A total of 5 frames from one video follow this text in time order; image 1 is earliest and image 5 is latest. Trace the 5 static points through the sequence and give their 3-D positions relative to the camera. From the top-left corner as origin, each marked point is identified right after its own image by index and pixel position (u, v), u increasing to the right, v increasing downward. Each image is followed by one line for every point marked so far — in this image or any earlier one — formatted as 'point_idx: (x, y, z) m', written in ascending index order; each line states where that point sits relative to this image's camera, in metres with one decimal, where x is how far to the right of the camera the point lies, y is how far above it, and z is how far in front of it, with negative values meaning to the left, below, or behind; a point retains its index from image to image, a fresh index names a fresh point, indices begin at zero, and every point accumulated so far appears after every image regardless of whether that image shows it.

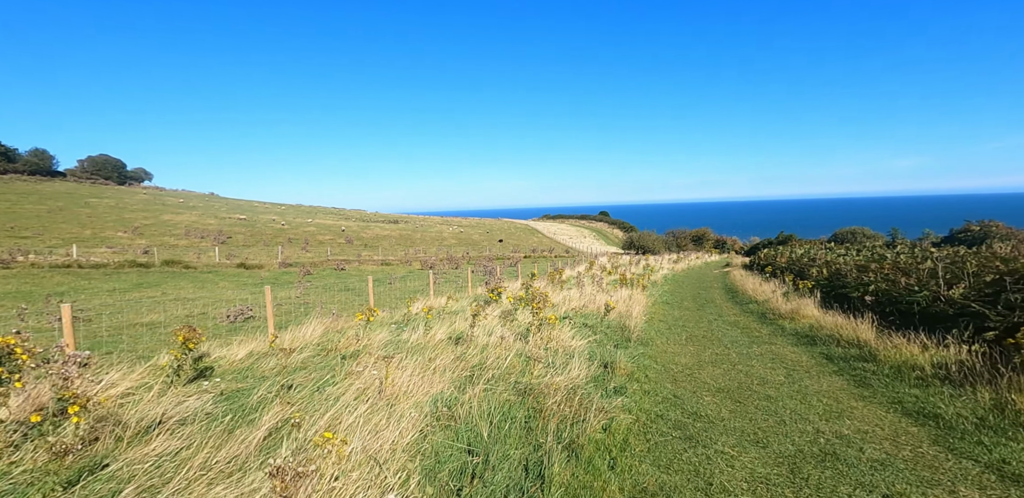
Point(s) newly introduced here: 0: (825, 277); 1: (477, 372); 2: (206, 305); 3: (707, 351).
0: (+8.9, -0.8, +14.1) m
1: (-0.4, -1.4, +5.8) m
2: (-9.4, -1.7, +15.3) m
3: (+3.1, -1.6, +8.0) m
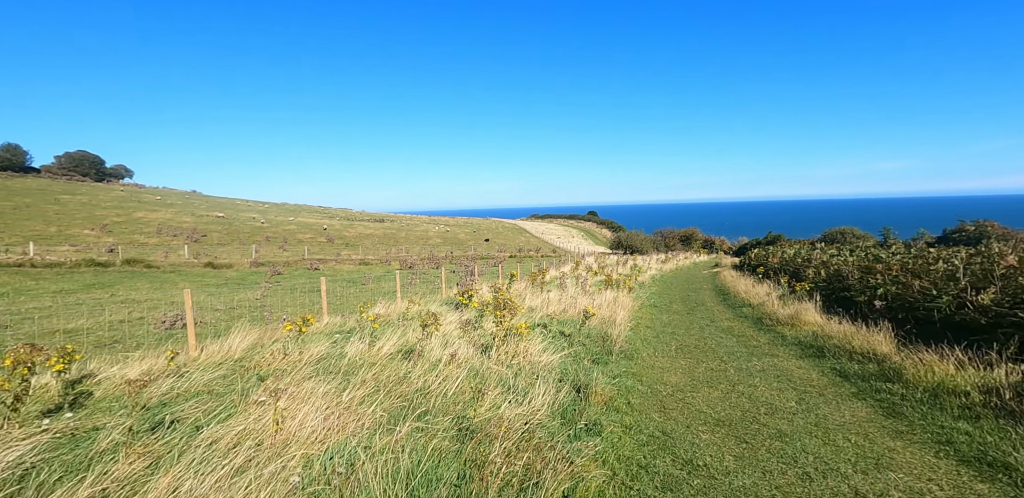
0: (+8.2, -0.8, +13.1) m
1: (-0.9, -1.4, +4.6) m
2: (-10.1, -1.7, +13.9) m
3: (+2.6, -1.6, +6.8) m
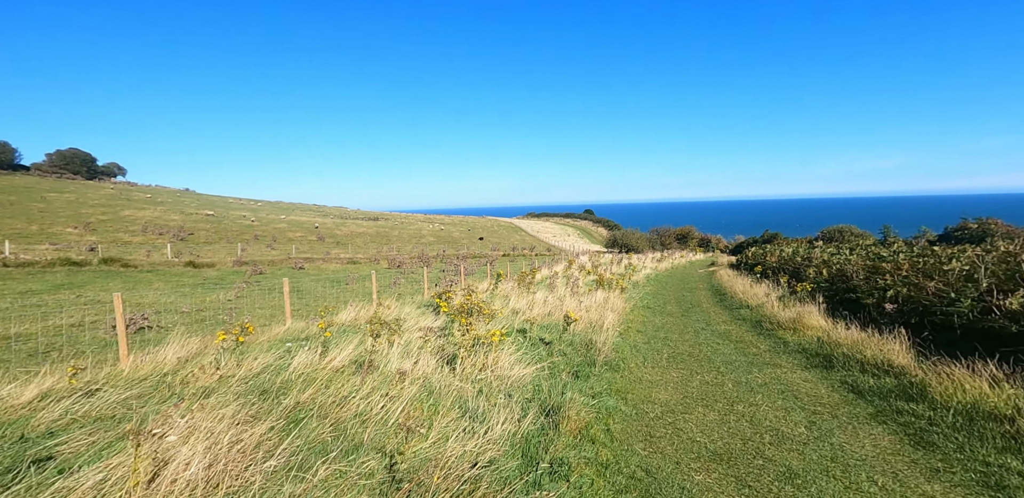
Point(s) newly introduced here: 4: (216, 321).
0: (+7.8, -0.8, +12.4) m
1: (-1.3, -1.4, +3.8) m
2: (-10.5, -1.6, +13.1) m
3: (+2.2, -1.6, +6.1) m
4: (-6.2, -1.5, +10.5) m
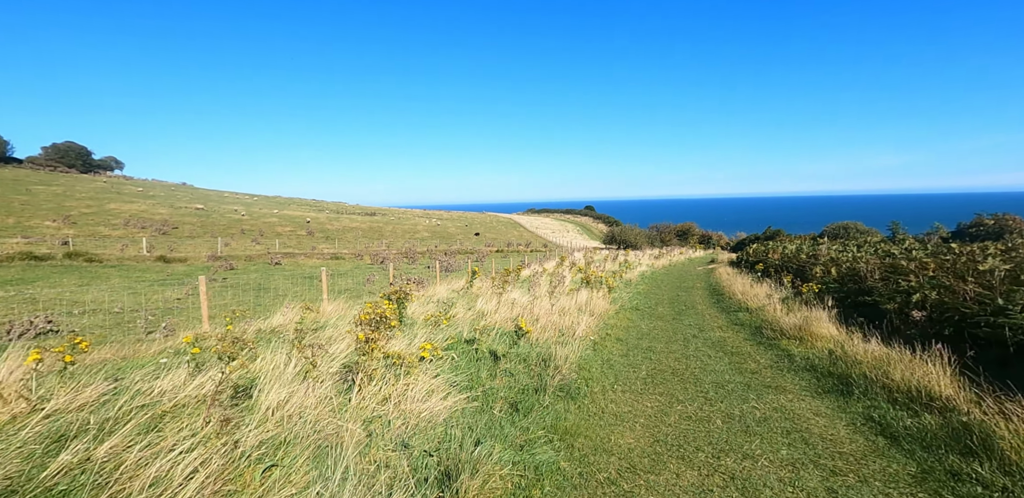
0: (+7.1, -0.7, +11.0) m
1: (-2.0, -1.3, +2.4) m
2: (-11.2, -1.4, +11.7) m
3: (+1.5, -1.5, +4.7) m
4: (-6.9, -1.4, +9.1) m
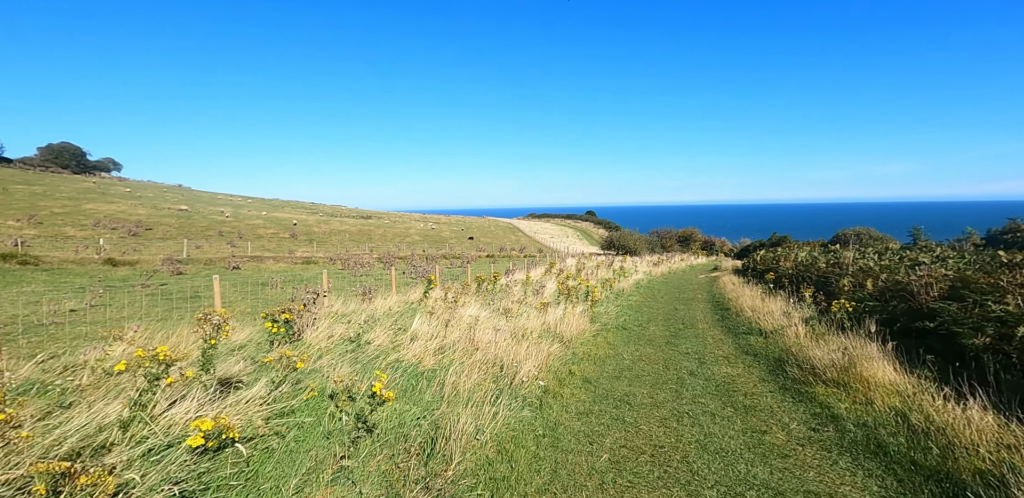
0: (+6.2, -0.8, +8.5) m
1: (-2.9, -1.3, 0.0) m
2: (-12.1, -1.4, +9.4) m
3: (+0.6, -1.5, +2.2) m
4: (-7.8, -1.4, +6.7) m
